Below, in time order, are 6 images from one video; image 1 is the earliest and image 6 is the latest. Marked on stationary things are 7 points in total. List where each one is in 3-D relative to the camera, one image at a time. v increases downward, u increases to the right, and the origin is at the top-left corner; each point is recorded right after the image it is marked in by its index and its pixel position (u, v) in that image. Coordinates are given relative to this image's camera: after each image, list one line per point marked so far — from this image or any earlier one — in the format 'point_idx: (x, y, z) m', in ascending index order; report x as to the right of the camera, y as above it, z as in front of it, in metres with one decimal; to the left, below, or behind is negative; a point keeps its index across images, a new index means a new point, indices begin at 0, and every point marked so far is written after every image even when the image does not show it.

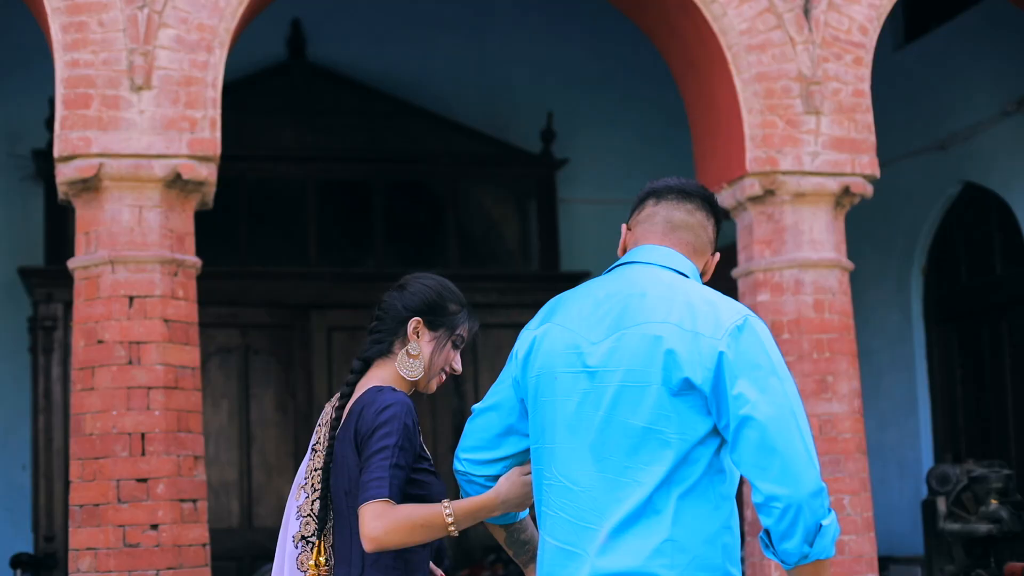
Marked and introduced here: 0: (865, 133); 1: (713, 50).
0: (+1.7, +0.7, +6.2) m
1: (+1.0, +1.1, +6.2) m
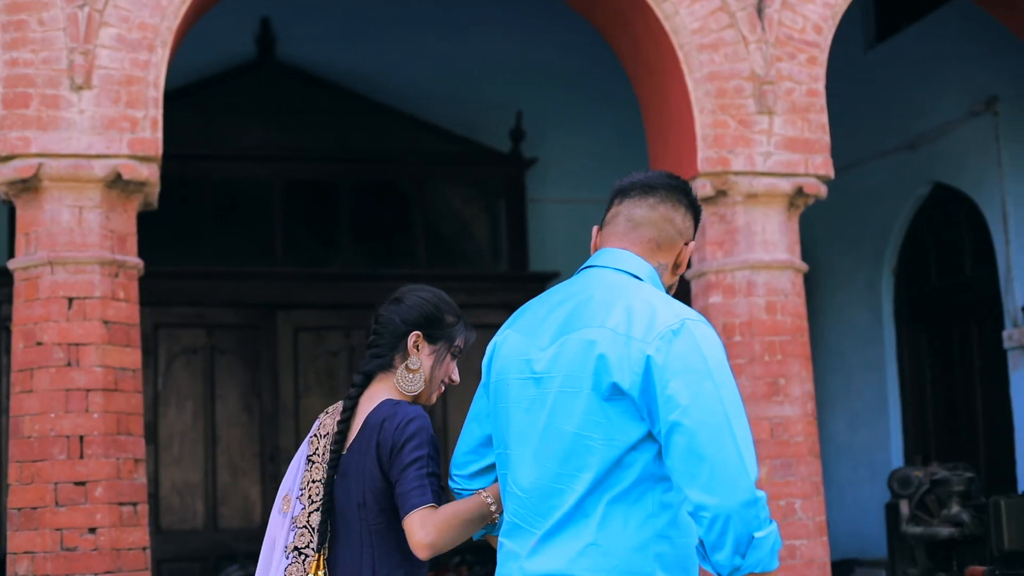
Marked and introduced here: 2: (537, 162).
0: (+1.5, +0.7, +6.1) m
1: (+0.7, +1.1, +6.1) m
2: (+0.2, +1.0, +9.8) m
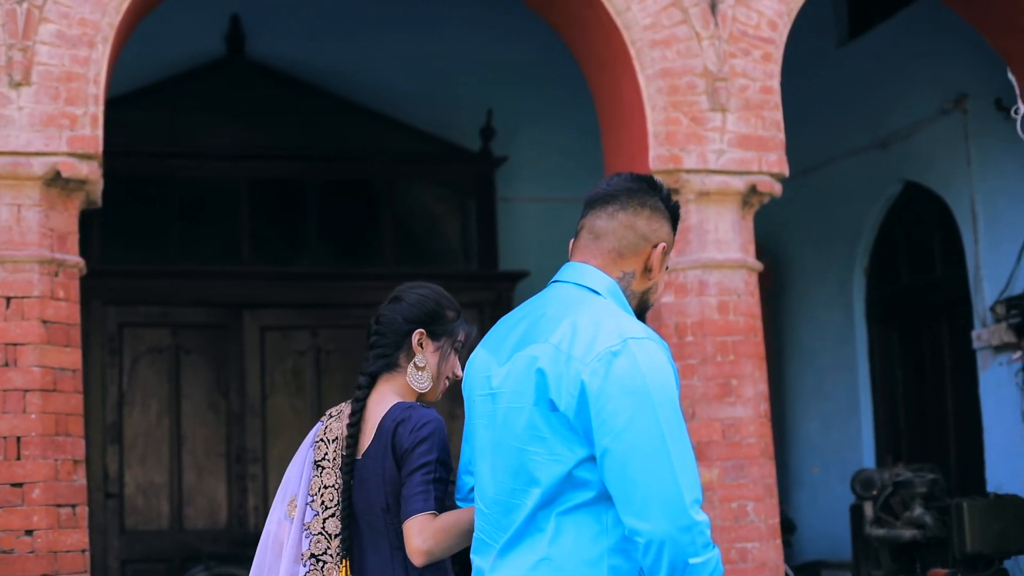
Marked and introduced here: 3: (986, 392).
0: (+1.2, +0.7, +6.1) m
1: (+0.5, +1.1, +6.1) m
2: (0.0, +1.0, +9.7) m
3: (+3.0, -0.6, +8.1) m
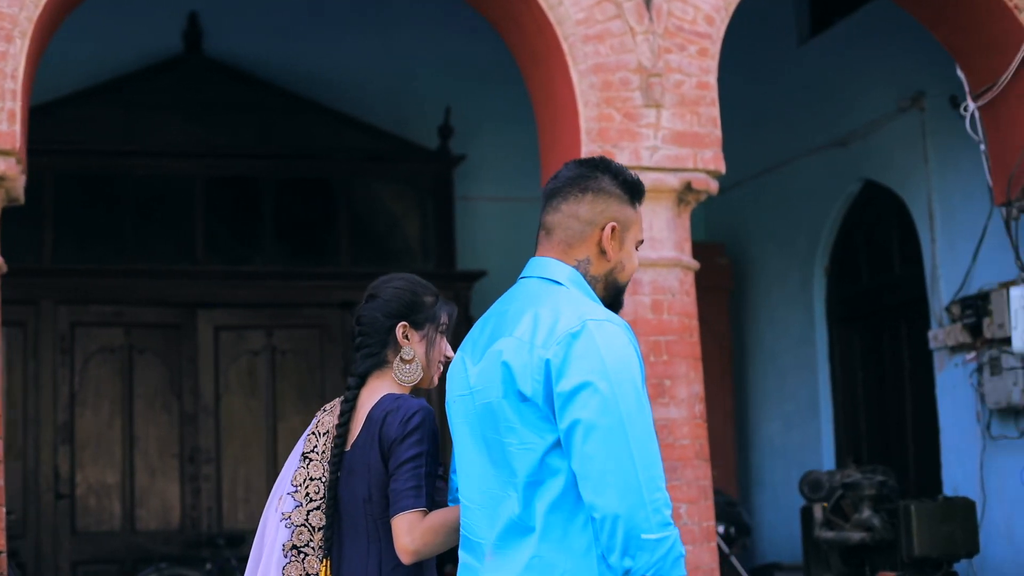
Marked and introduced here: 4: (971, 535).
0: (+0.9, +0.7, +6.0) m
1: (+0.2, +1.1, +6.0) m
2: (-0.3, +1.0, +9.6) m
3: (+2.7, -0.6, +8.0) m
4: (+2.5, -1.3, +6.9) m
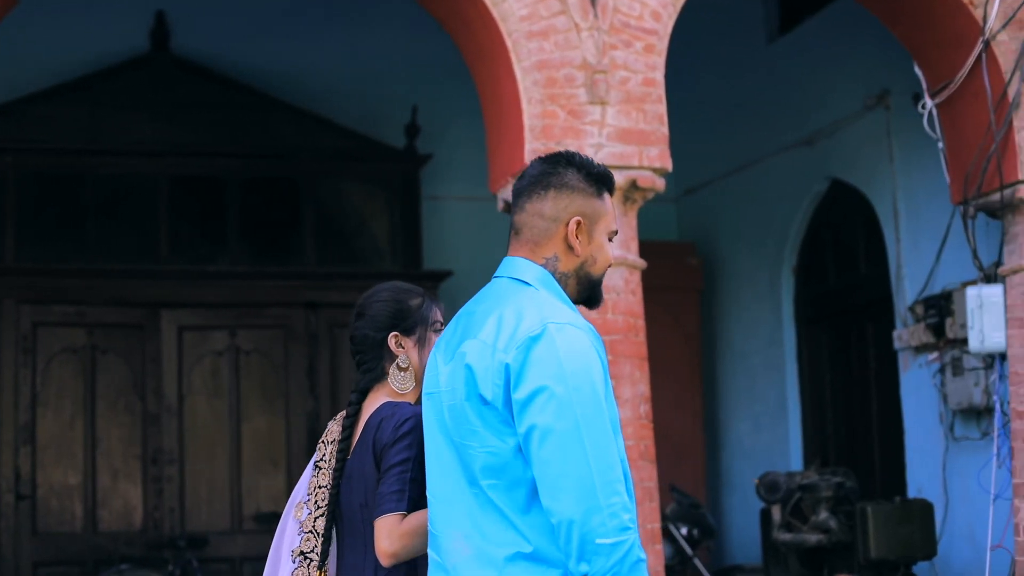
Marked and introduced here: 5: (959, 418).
0: (+0.7, +0.8, +5.9) m
1: (-0.1, +1.2, +5.9) m
2: (-0.6, +1.0, +9.6) m
3: (+2.4, -0.6, +7.9) m
4: (+2.2, -1.3, +6.8) m
5: (+2.6, -0.8, +7.5) m
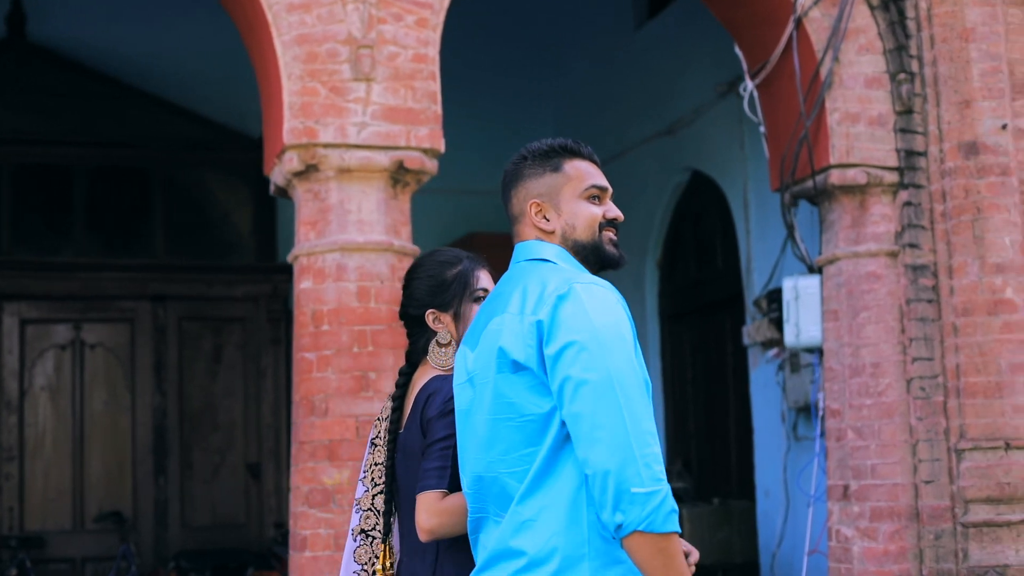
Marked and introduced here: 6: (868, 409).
0: (-0.4, +0.8, +5.6) m
1: (-1.1, +1.2, +5.6) m
2: (-1.6, +1.0, +9.3) m
3: (+1.4, -0.6, +7.6) m
4: (+1.2, -1.3, +6.5) m
5: (+1.6, -0.7, +7.1) m
6: (+1.7, -0.6, +6.0) m
